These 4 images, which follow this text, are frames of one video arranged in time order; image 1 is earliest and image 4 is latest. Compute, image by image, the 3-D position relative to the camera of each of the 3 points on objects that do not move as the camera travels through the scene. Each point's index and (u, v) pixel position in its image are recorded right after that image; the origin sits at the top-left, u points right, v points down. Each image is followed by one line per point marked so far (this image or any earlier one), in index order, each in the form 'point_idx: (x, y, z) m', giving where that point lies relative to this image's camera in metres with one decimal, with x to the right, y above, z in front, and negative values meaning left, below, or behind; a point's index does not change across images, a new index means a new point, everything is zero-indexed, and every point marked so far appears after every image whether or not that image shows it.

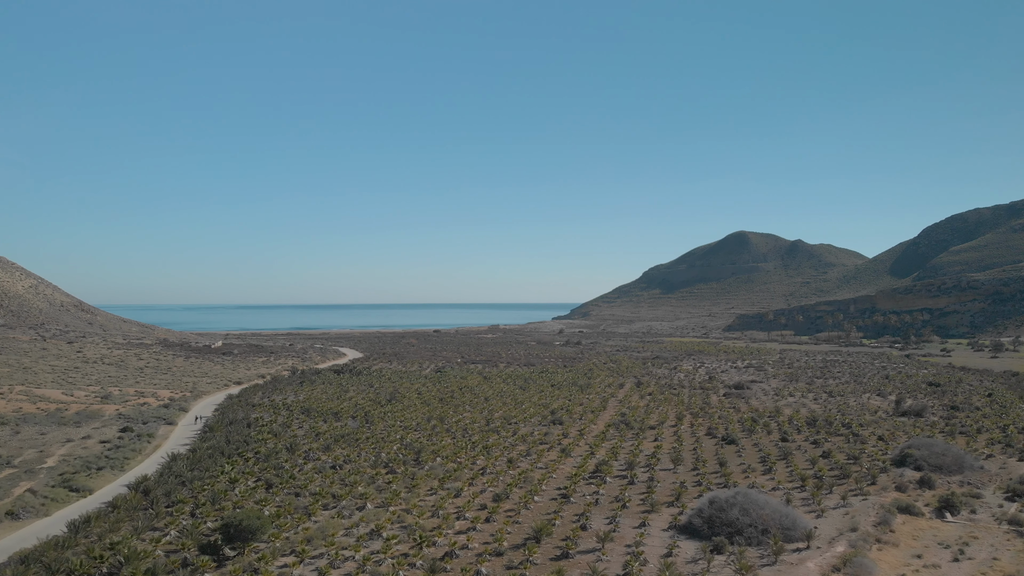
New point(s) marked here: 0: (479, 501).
0: (-1.1, -7.4, +18.1) m
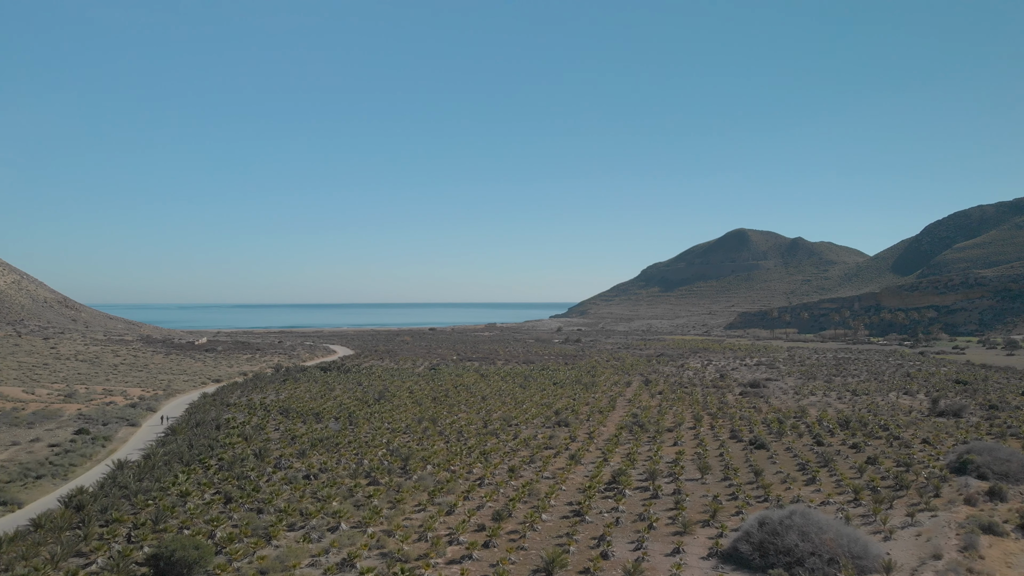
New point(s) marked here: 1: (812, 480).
0: (-1.0, -6.7, +15.1) m
1: (+10.7, -6.8, +18.7) m
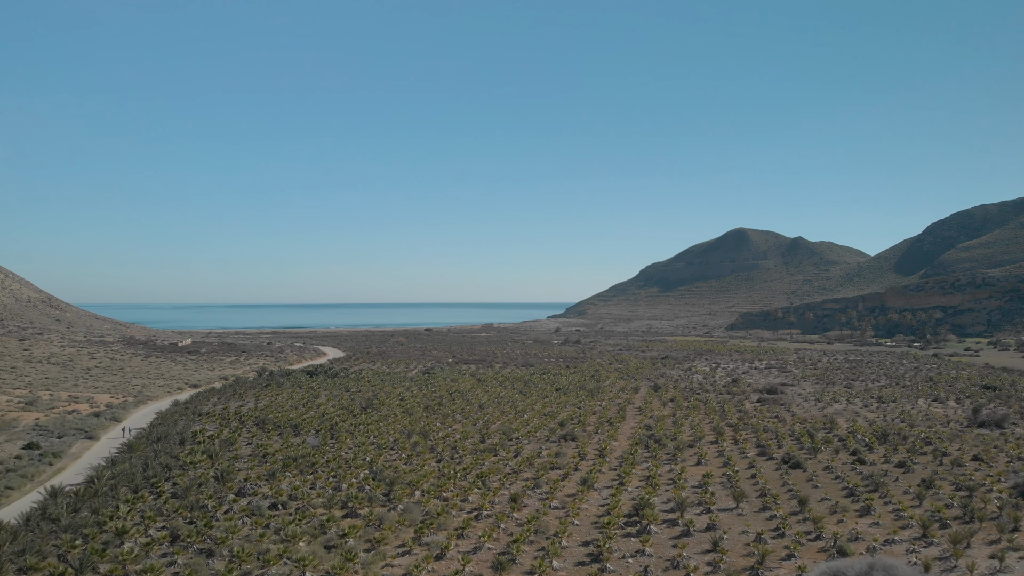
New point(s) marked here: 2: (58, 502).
0: (-0.9, -6.6, +12.3) m
1: (+10.8, -6.8, +16.0) m
2: (-14.1, -6.6, +16.3) m
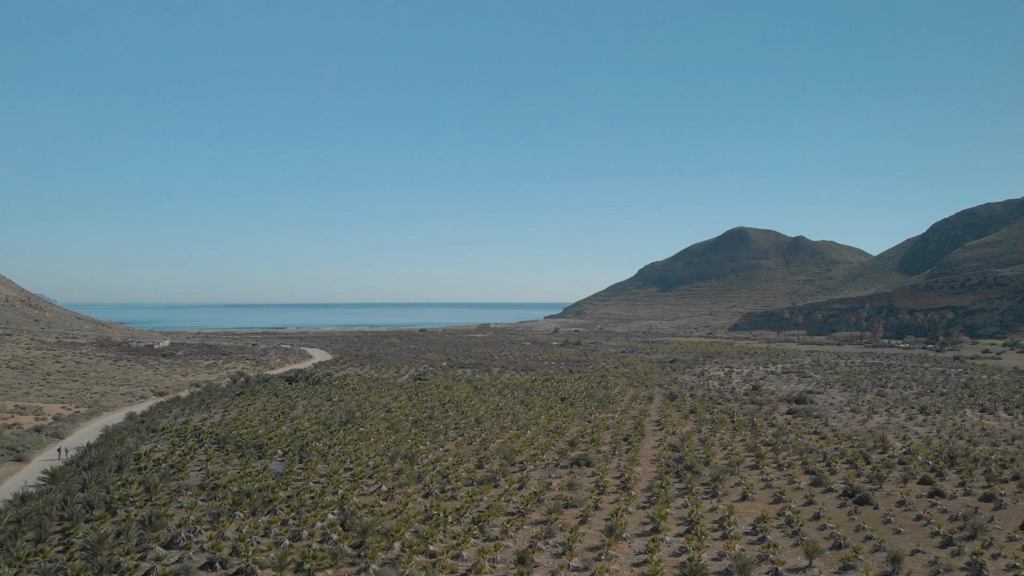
0: (-0.7, -6.5, +8.6) m
1: (+10.9, -6.6, +12.3) m
2: (-13.9, -6.4, +12.5) m
